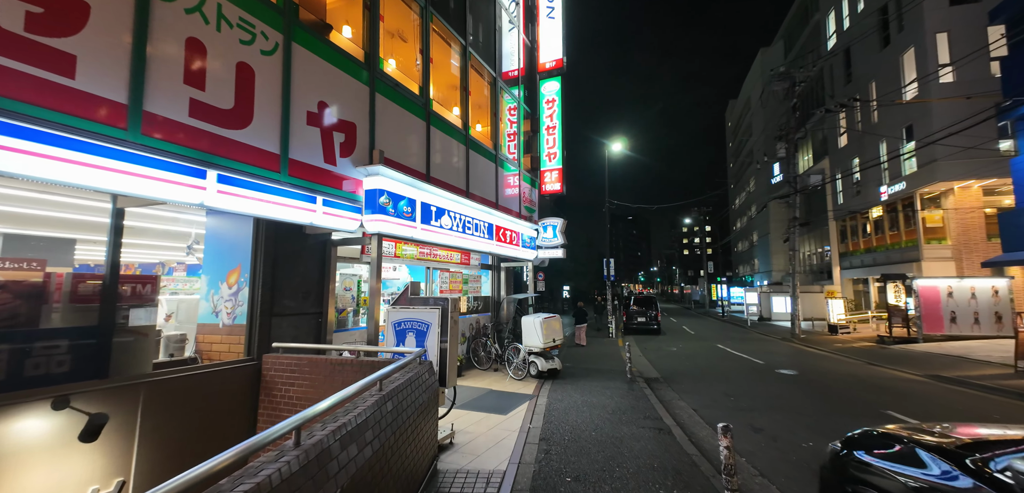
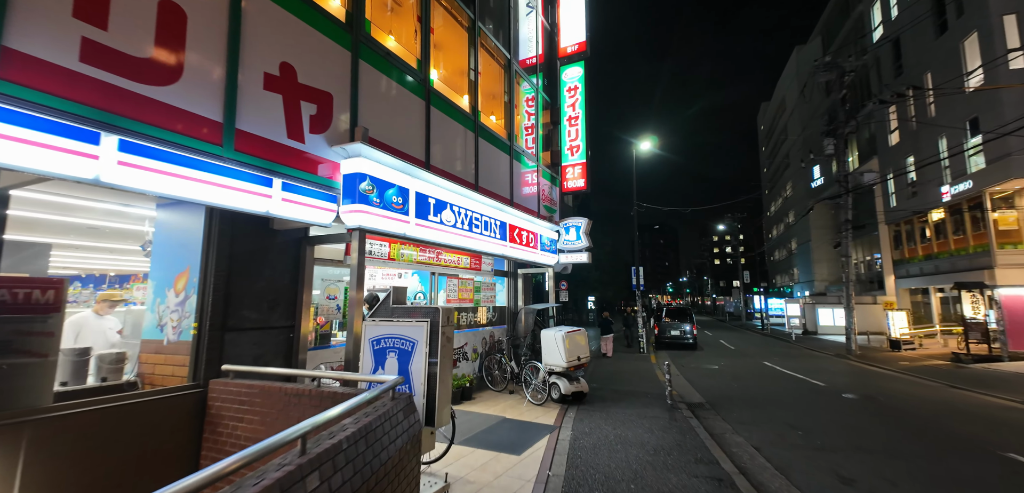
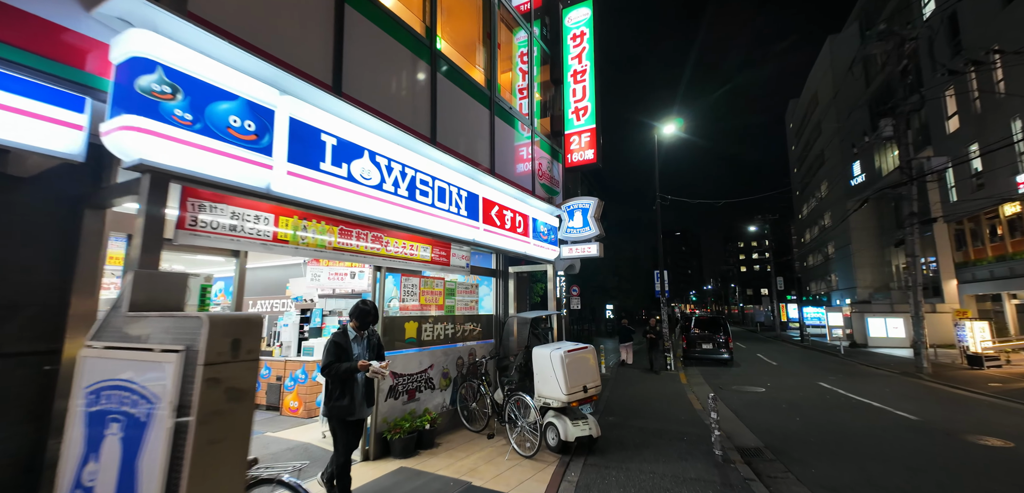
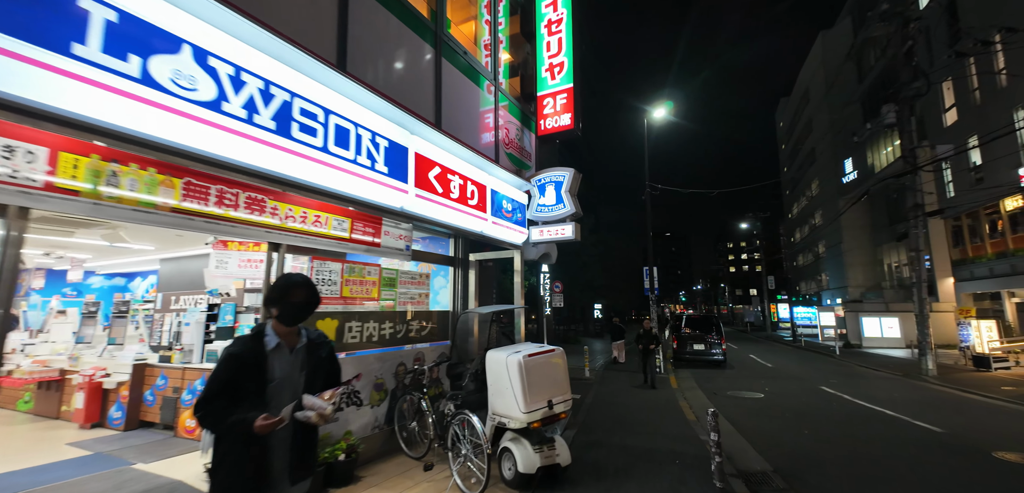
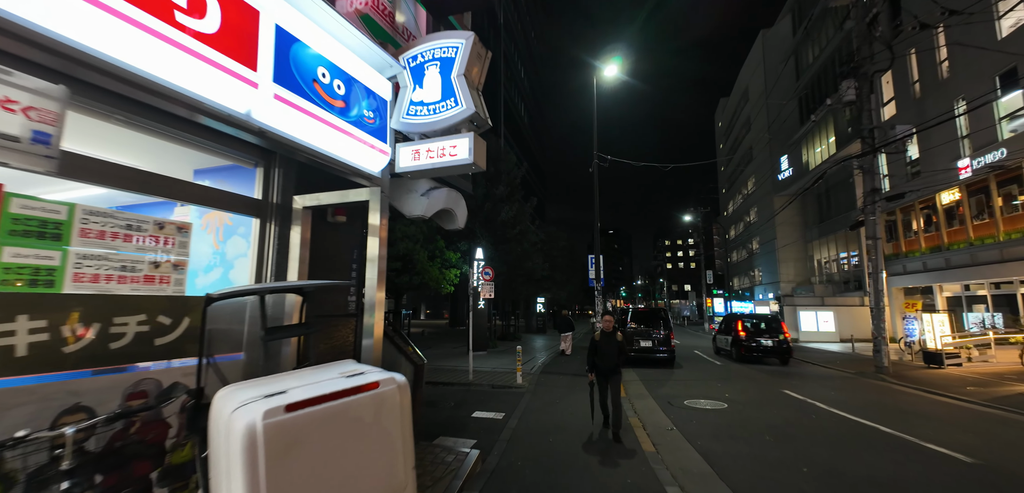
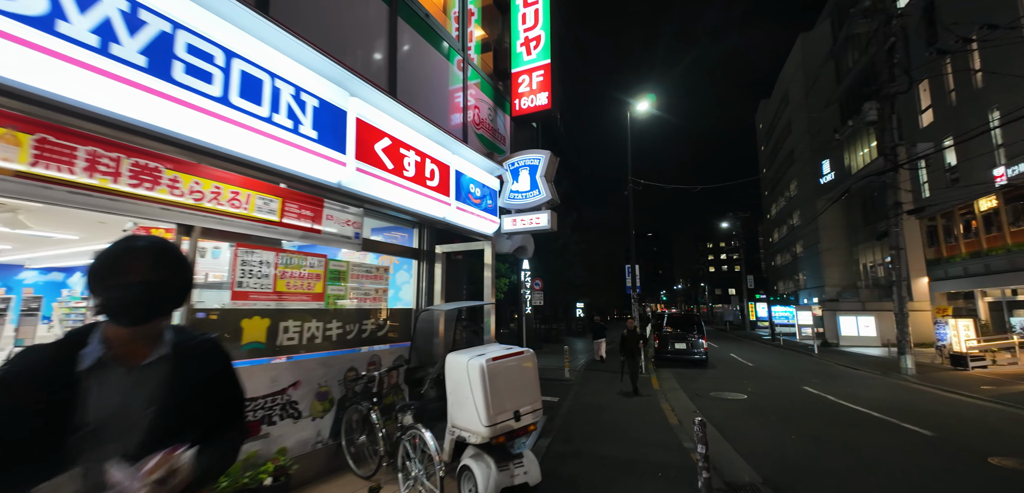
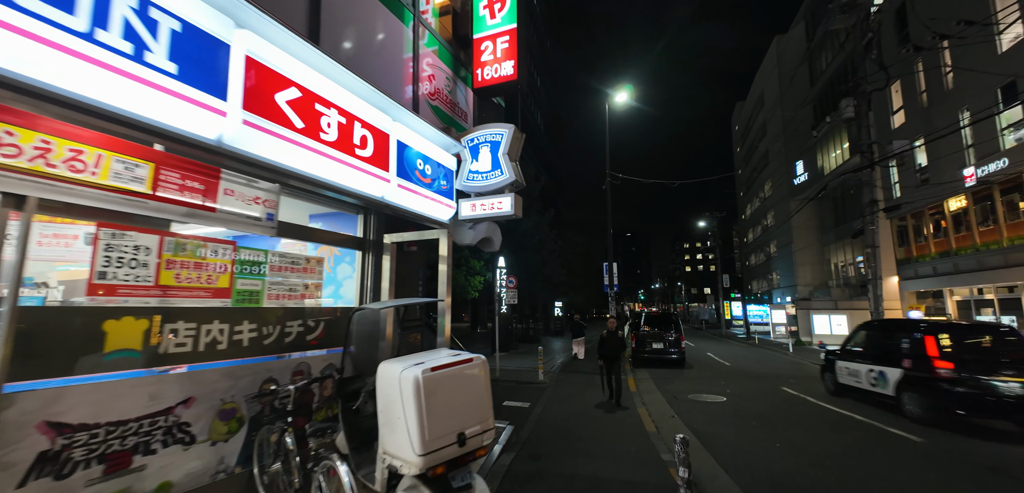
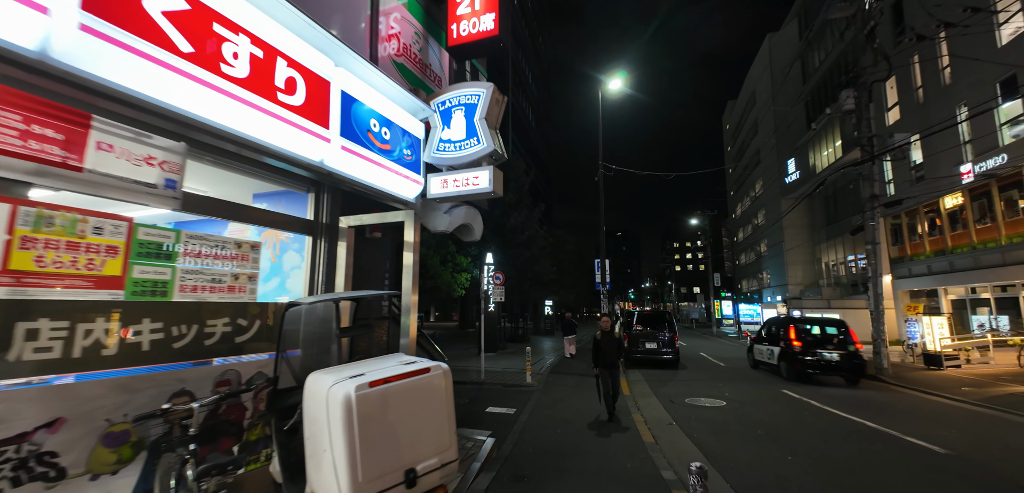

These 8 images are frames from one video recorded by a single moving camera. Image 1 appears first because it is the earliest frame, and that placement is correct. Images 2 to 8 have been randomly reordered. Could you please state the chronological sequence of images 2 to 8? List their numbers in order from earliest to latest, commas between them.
2, 3, 4, 6, 7, 8, 5
